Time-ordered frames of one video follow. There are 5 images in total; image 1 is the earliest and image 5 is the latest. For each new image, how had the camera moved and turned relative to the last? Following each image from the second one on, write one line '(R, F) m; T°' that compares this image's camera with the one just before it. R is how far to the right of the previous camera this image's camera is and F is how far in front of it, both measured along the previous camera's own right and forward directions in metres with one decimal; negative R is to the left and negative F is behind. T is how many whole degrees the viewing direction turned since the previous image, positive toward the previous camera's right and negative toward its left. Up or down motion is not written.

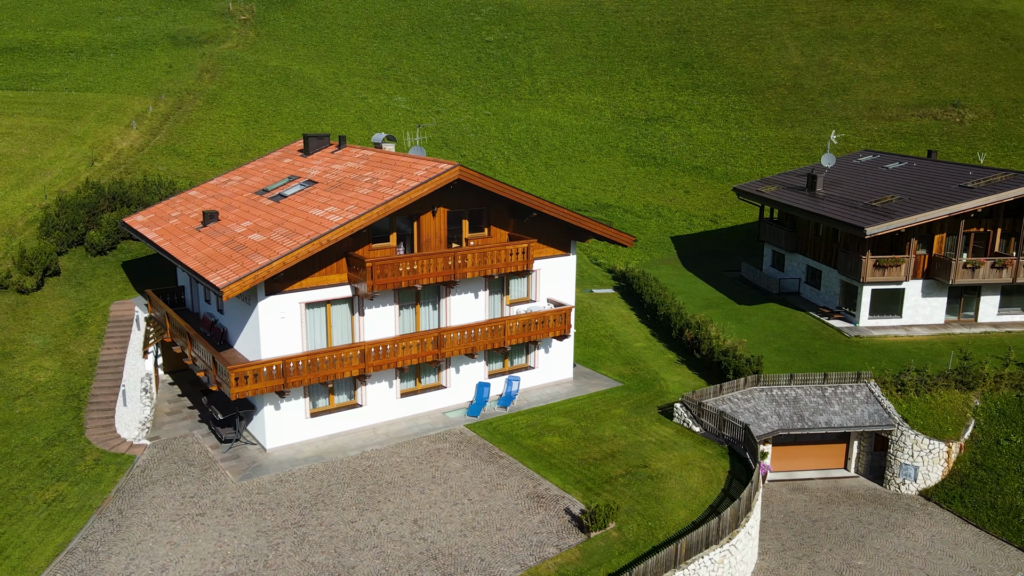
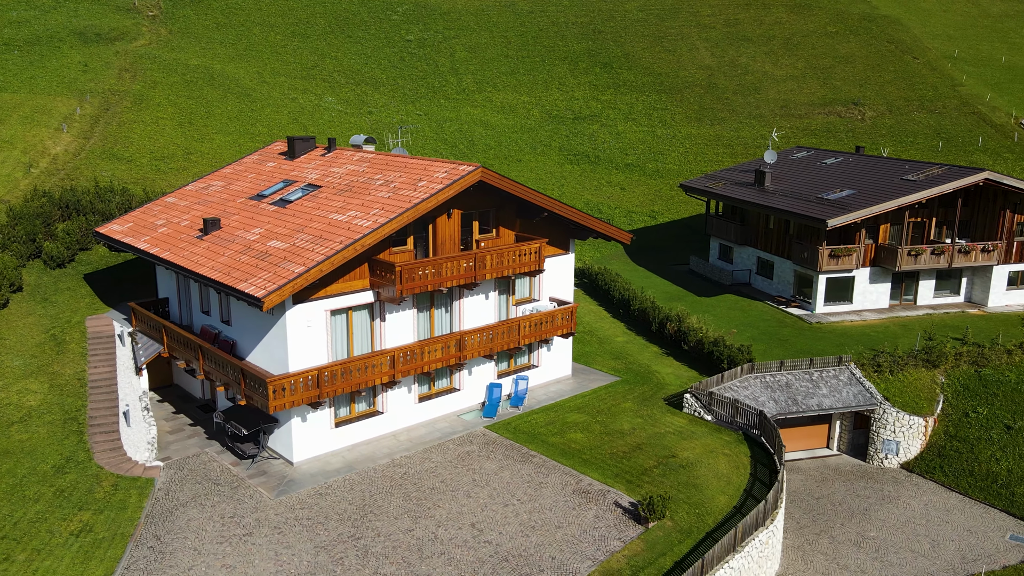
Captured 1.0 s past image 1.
(-4.3, +0.2) m; +8°
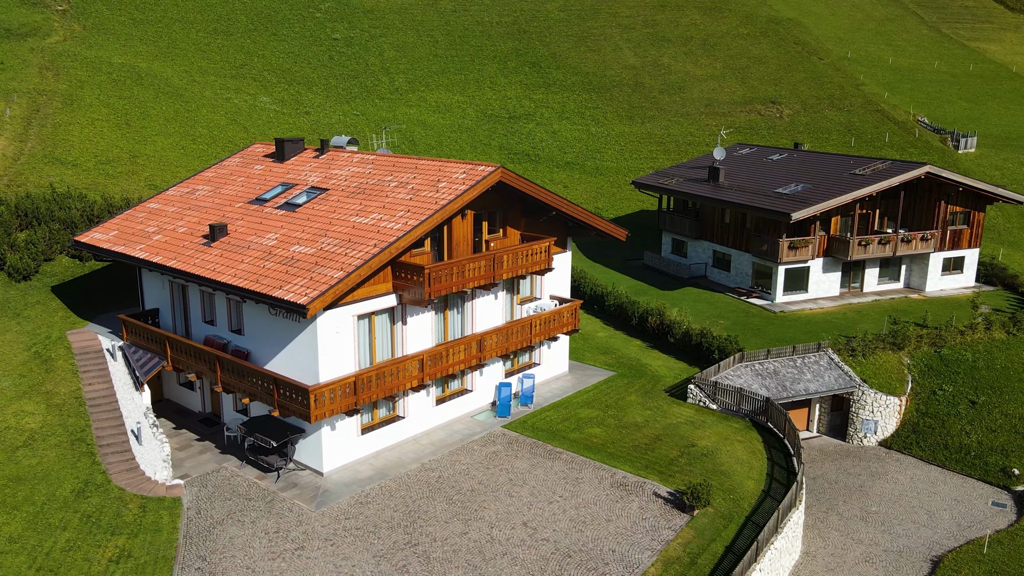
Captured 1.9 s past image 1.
(-3.8, +0.1) m; +7°
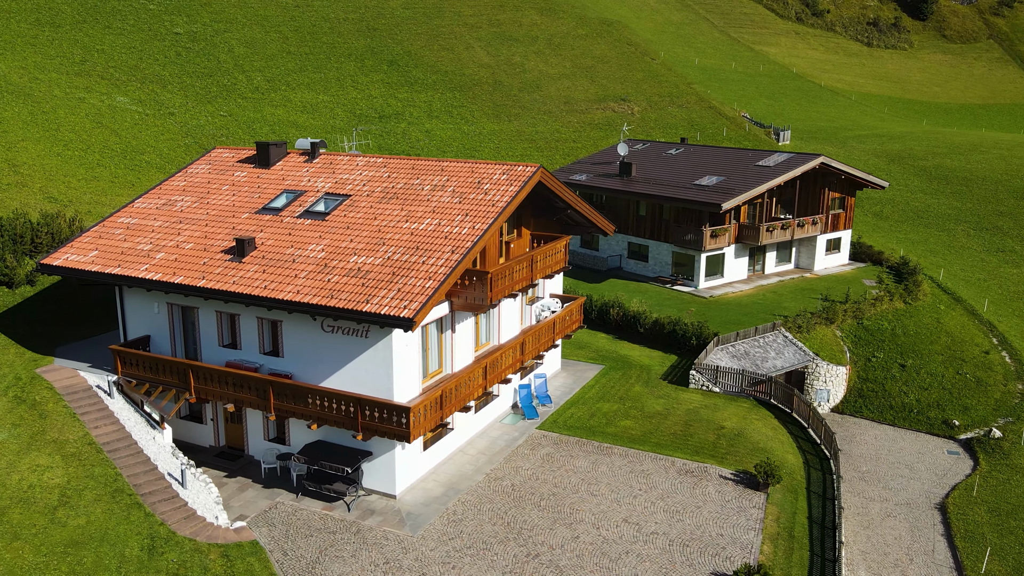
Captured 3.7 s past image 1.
(-7.5, +1.2) m; +14°
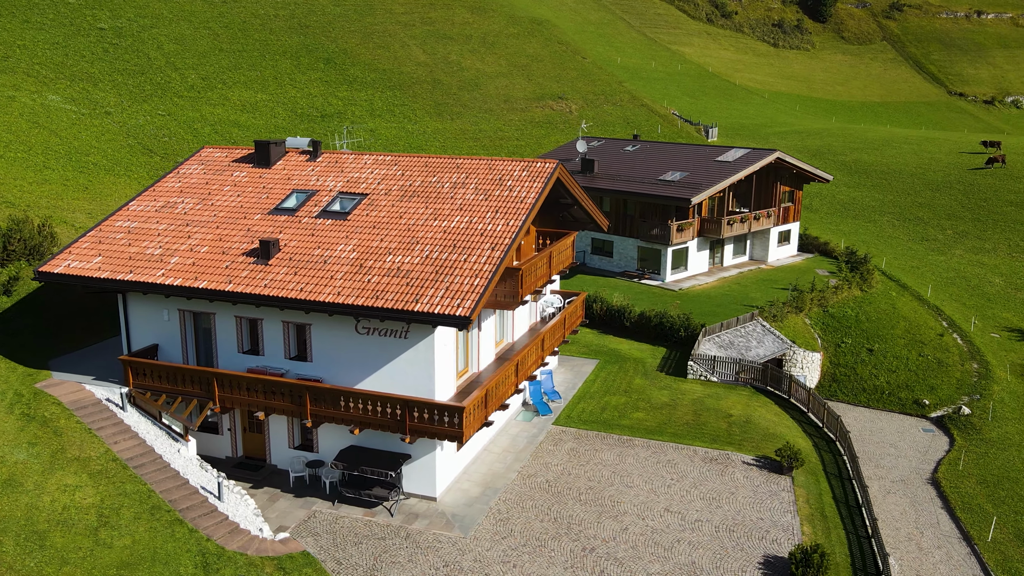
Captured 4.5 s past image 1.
(-3.4, +0.2) m; +6°
